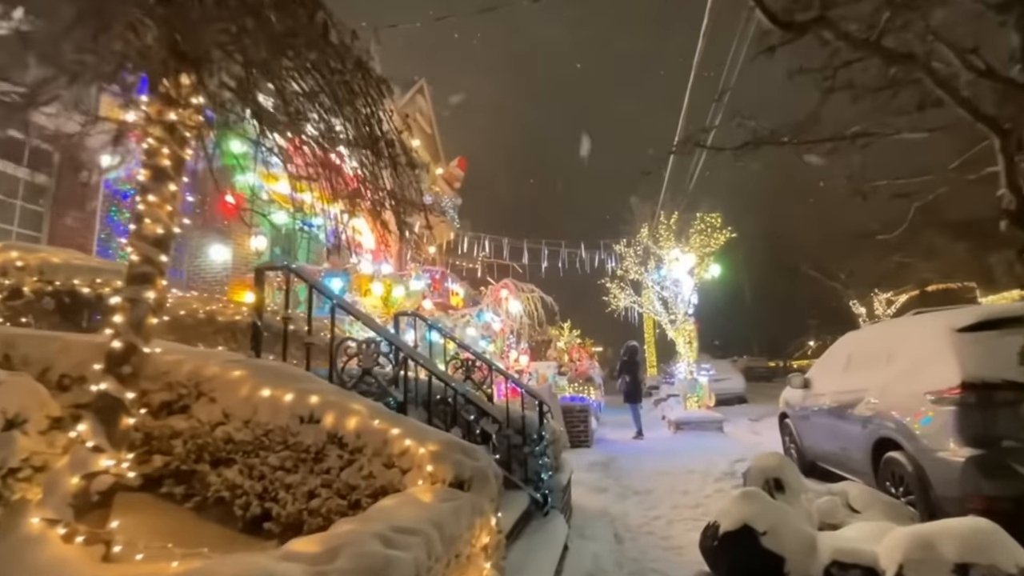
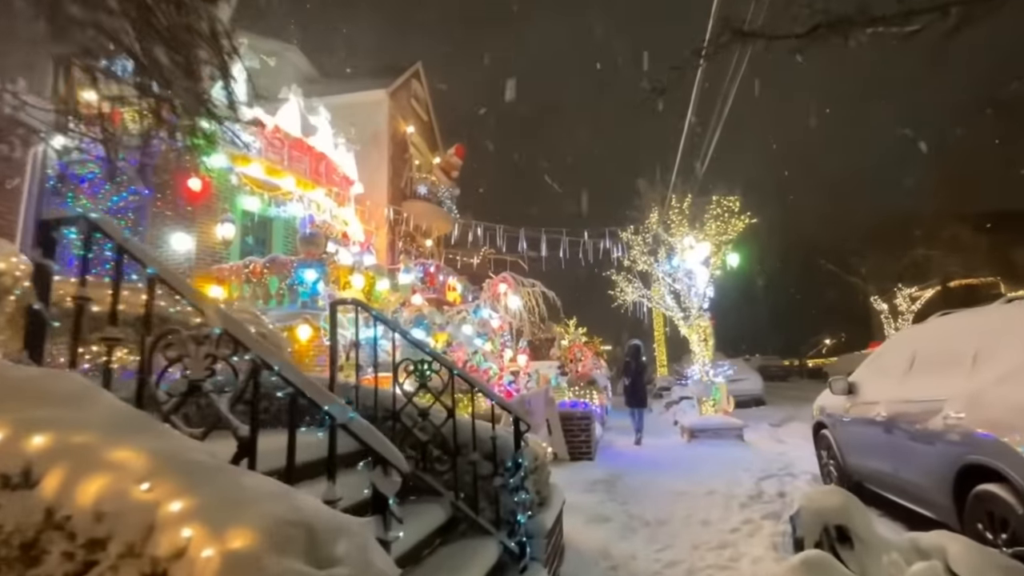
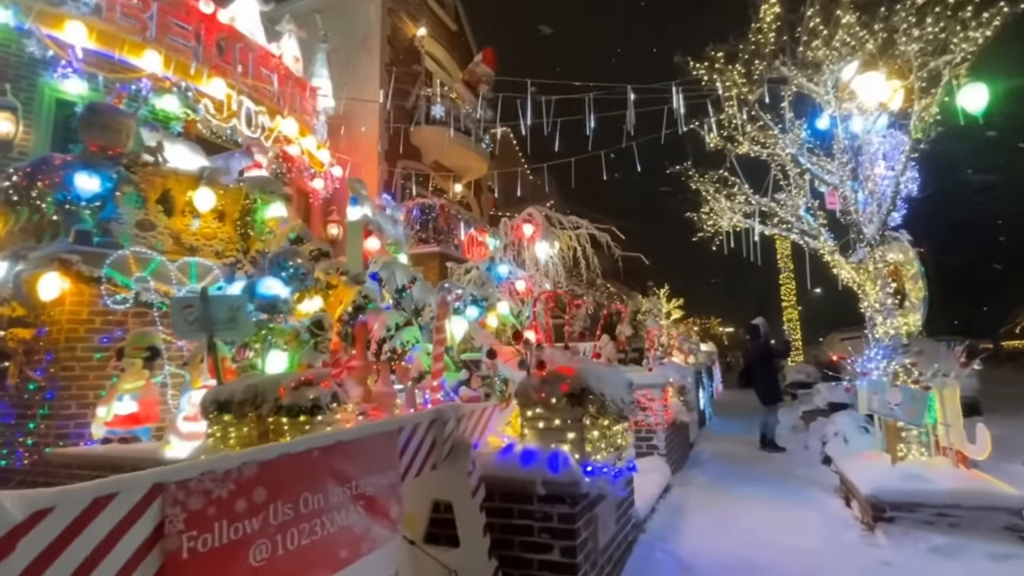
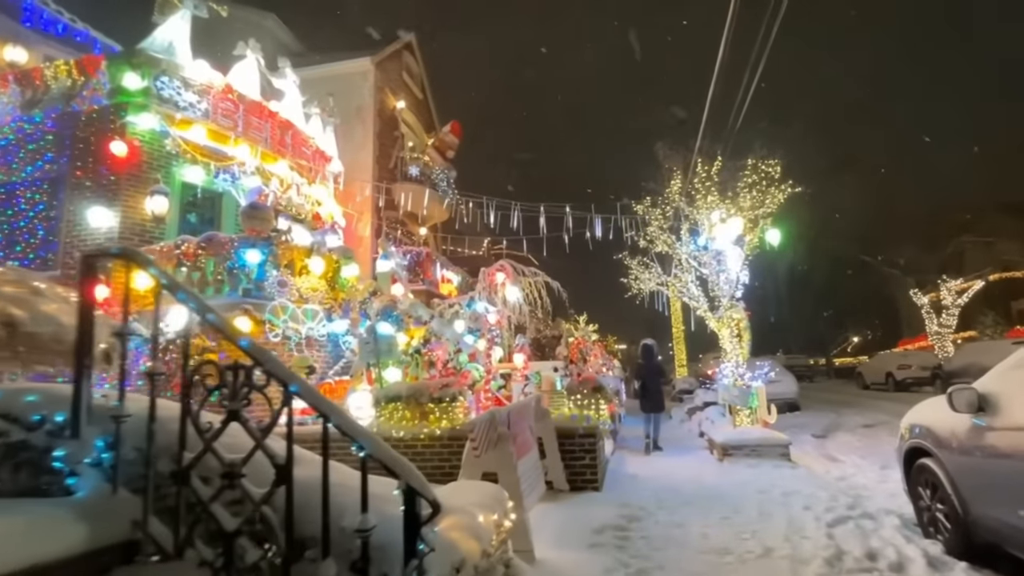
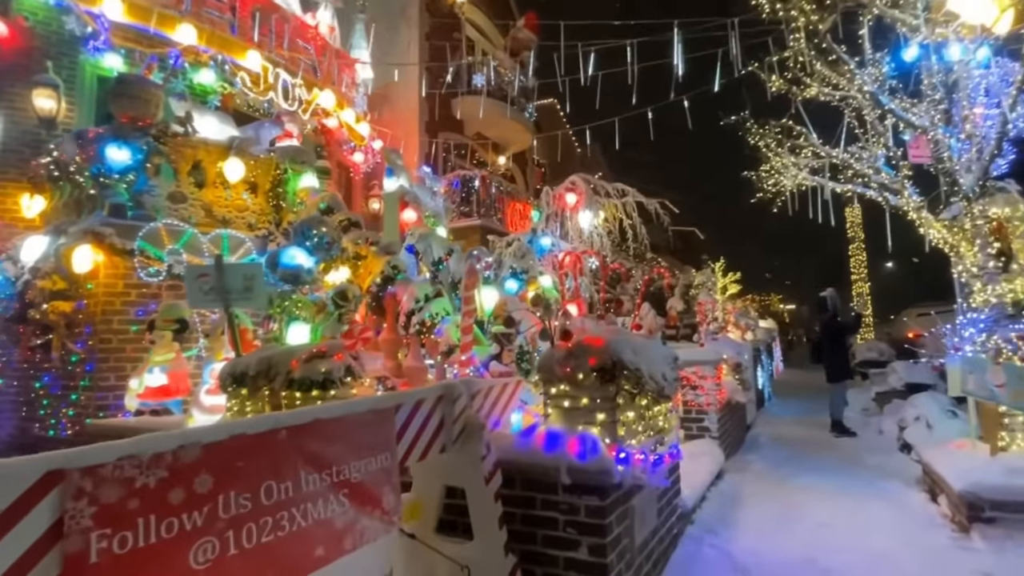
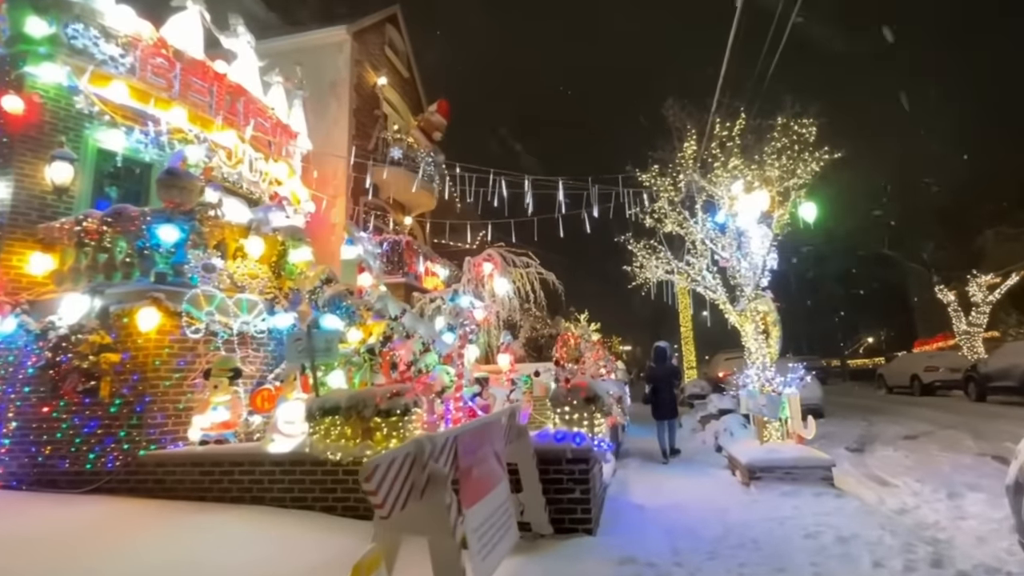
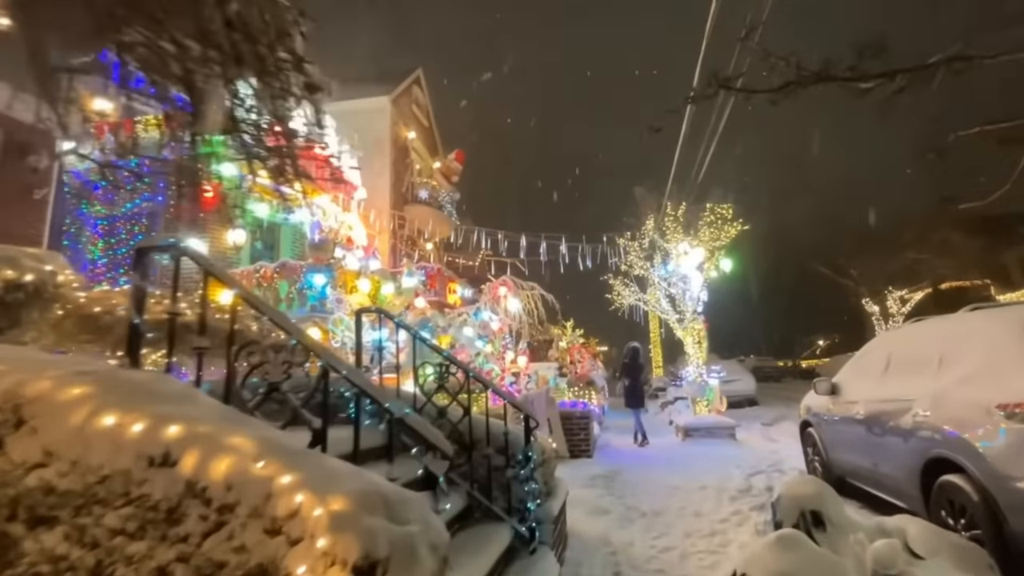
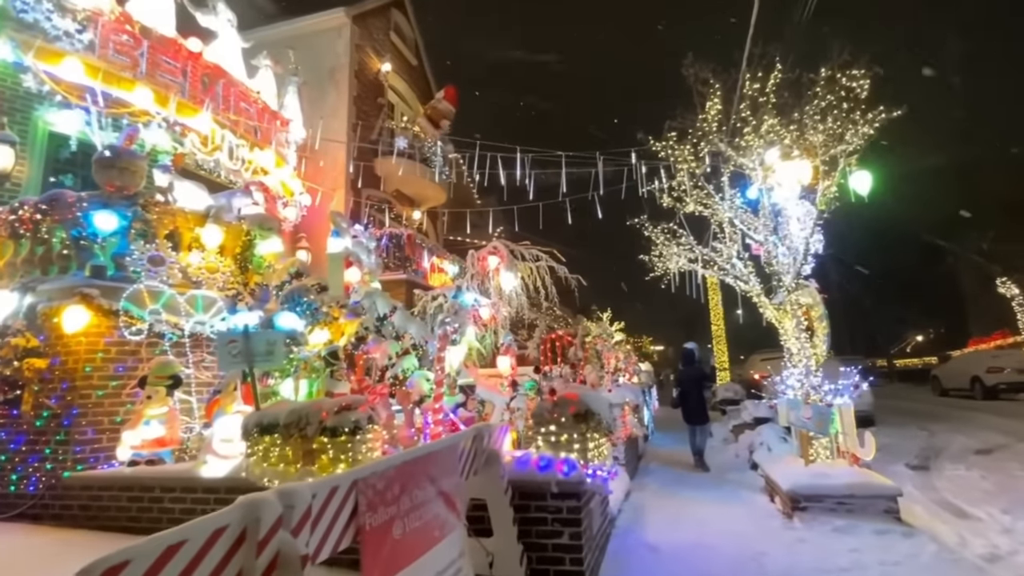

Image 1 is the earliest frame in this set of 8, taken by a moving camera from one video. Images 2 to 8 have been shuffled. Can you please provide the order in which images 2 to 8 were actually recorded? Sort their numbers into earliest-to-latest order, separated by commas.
7, 2, 4, 6, 8, 3, 5
